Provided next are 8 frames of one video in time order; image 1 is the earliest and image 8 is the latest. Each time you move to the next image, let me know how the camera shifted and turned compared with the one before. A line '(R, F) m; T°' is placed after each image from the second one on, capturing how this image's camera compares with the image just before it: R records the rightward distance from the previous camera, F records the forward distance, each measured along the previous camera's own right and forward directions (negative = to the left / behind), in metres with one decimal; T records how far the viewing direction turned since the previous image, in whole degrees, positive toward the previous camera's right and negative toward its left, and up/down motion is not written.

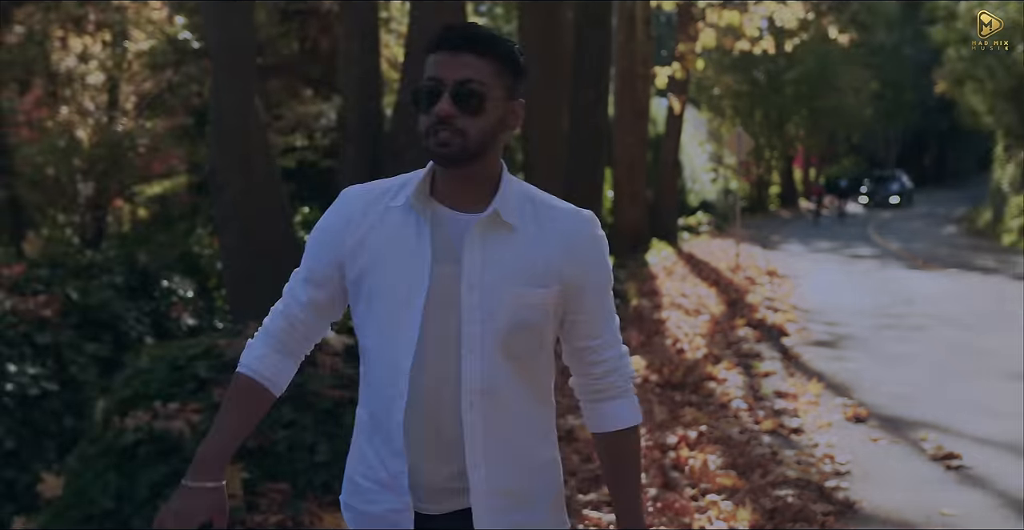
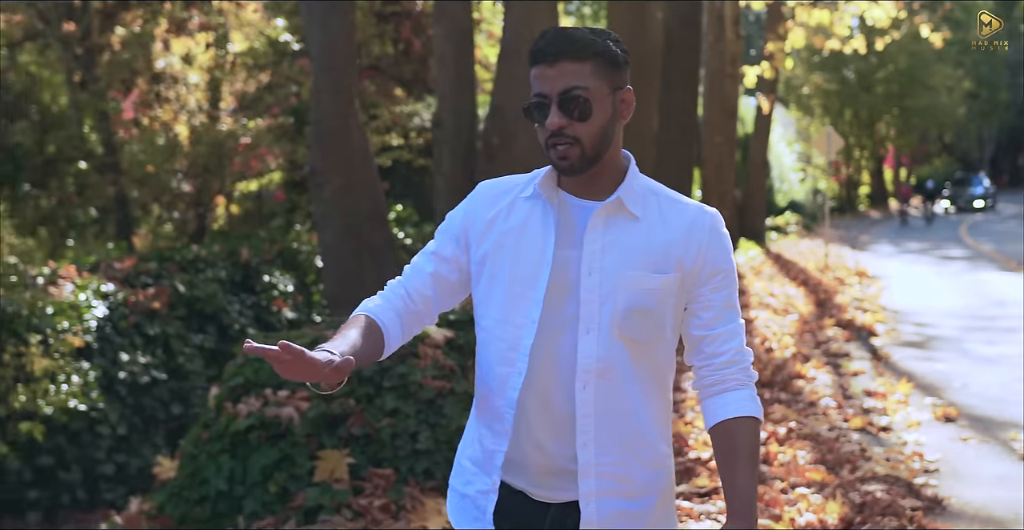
(-0.1, -0.2) m; -4°
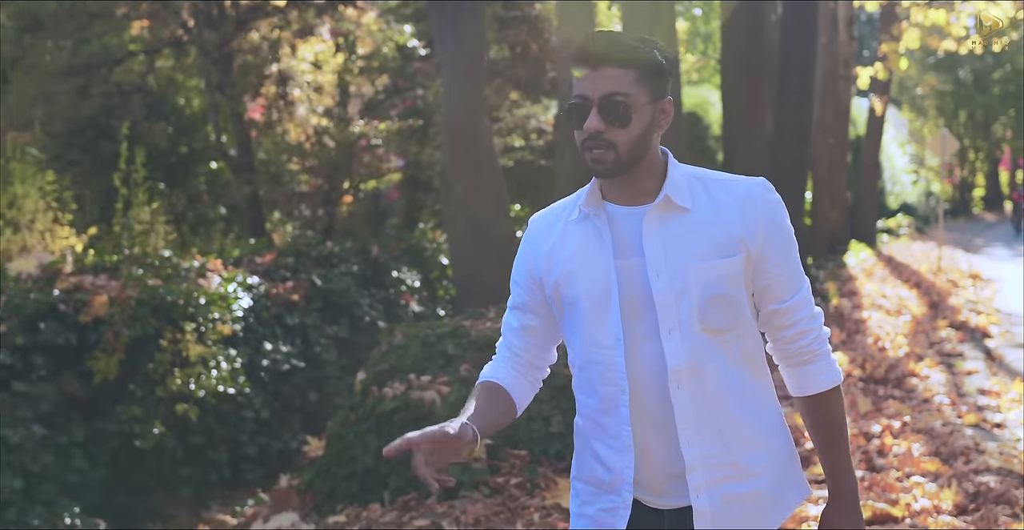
(-0.1, -0.4) m; -5°
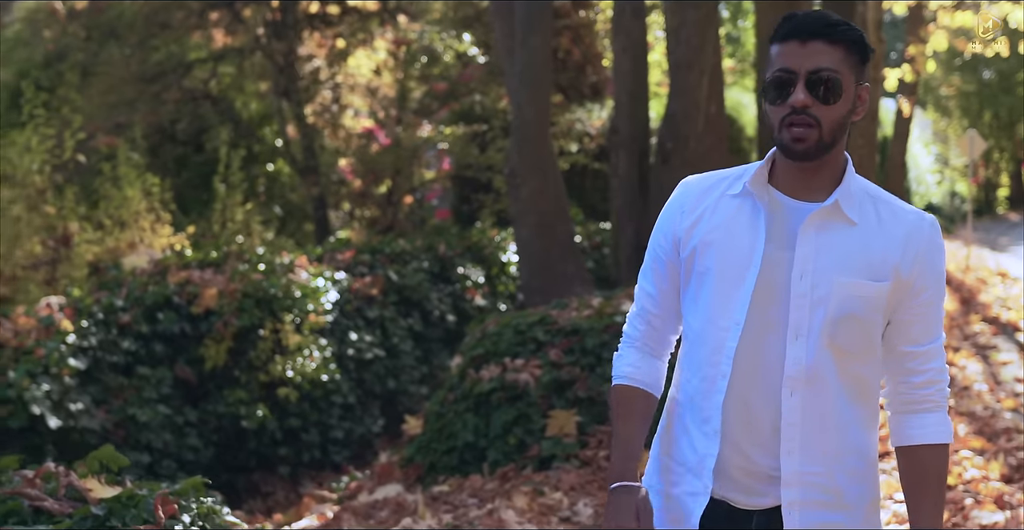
(-0.4, -0.7) m; -1°
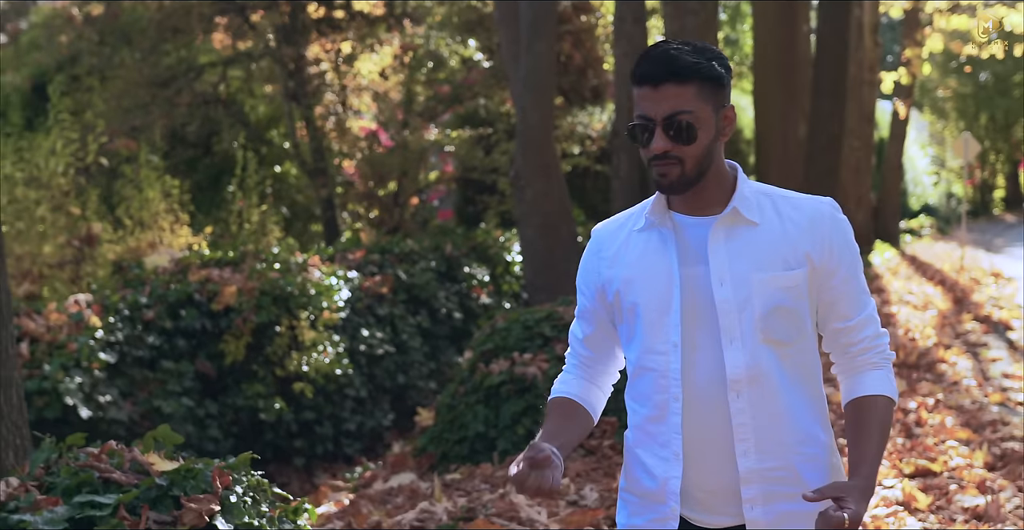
(-0.1, -0.4) m; 0°
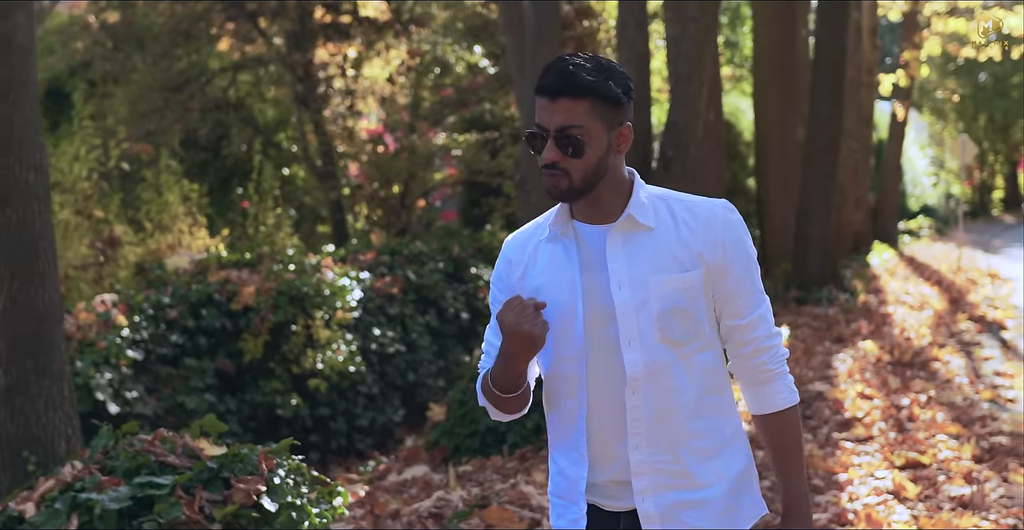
(-0.1, -0.4) m; 0°
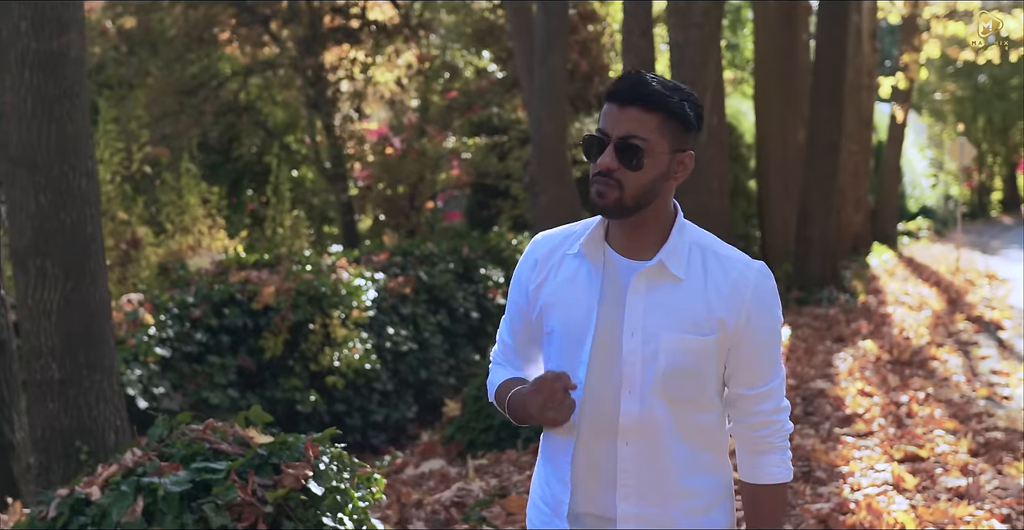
(-0.1, -0.3) m; 0°
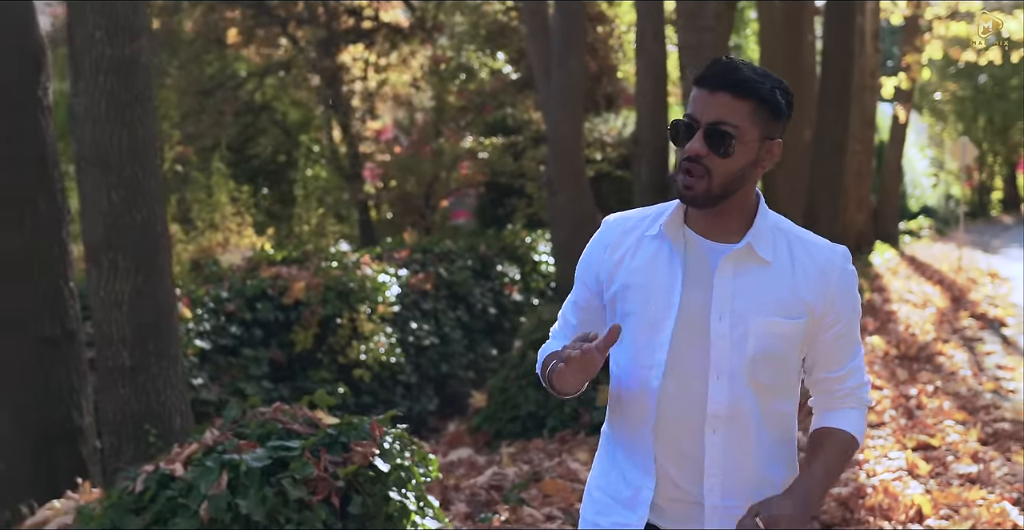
(-0.2, -0.3) m; 0°
